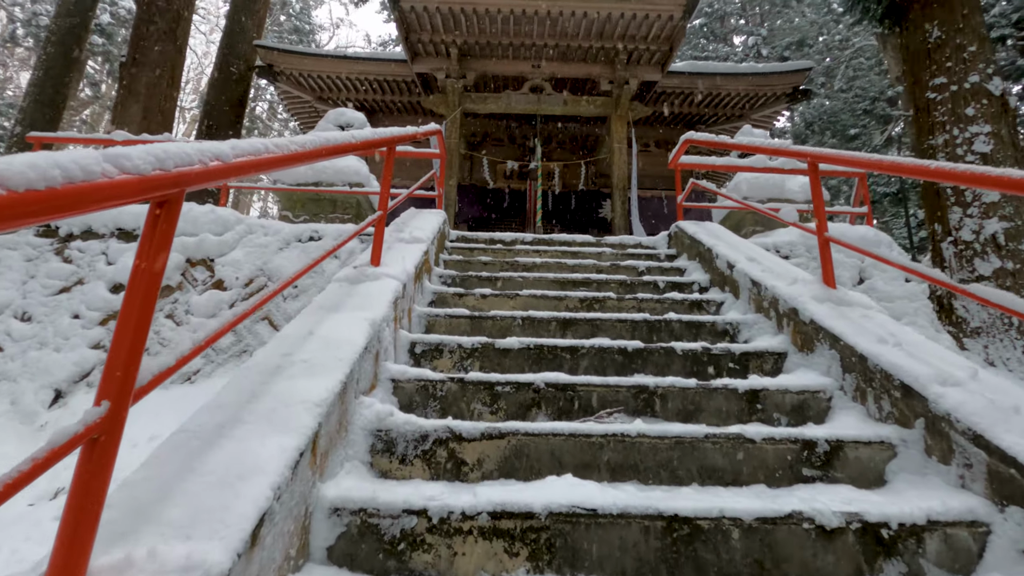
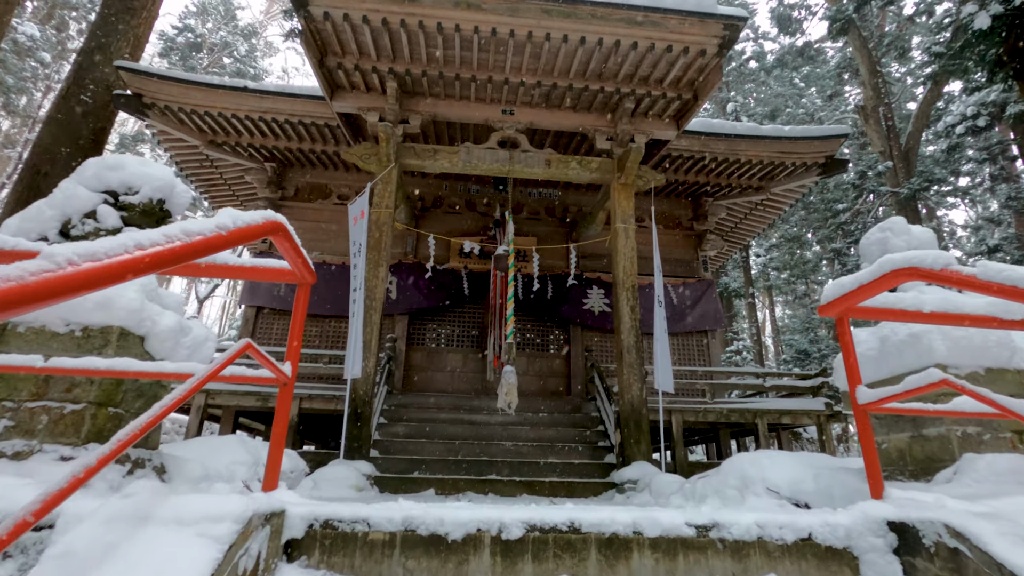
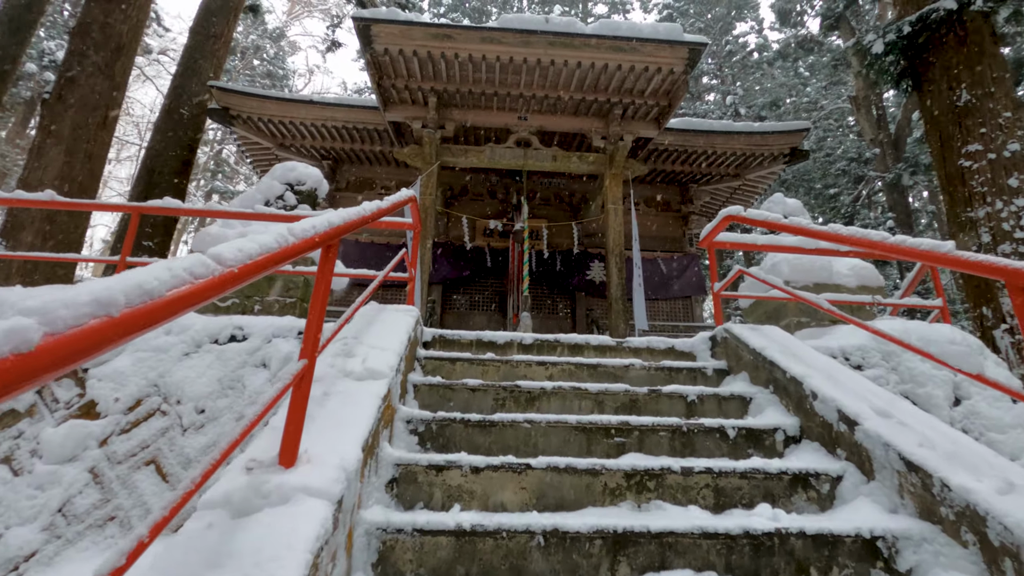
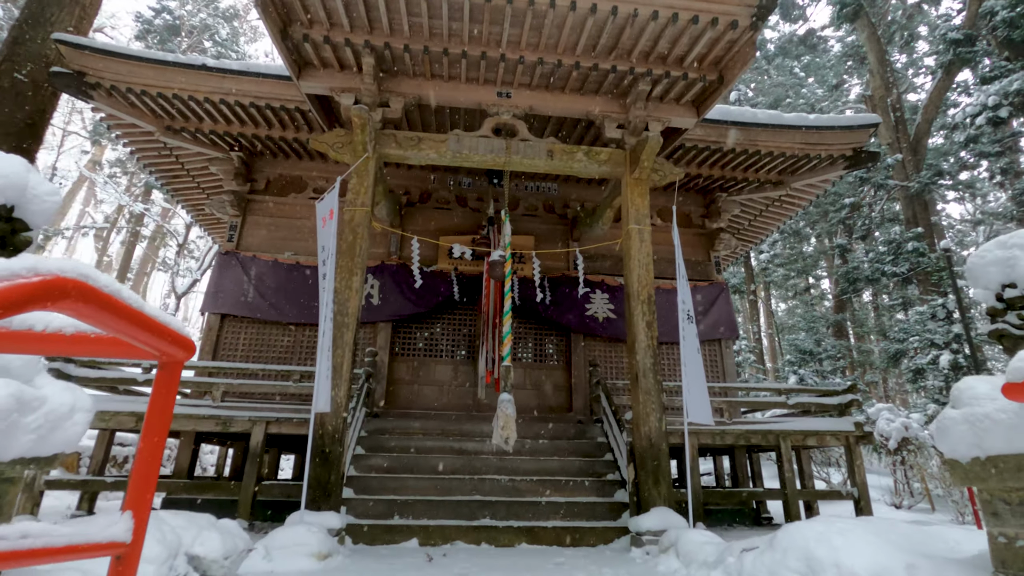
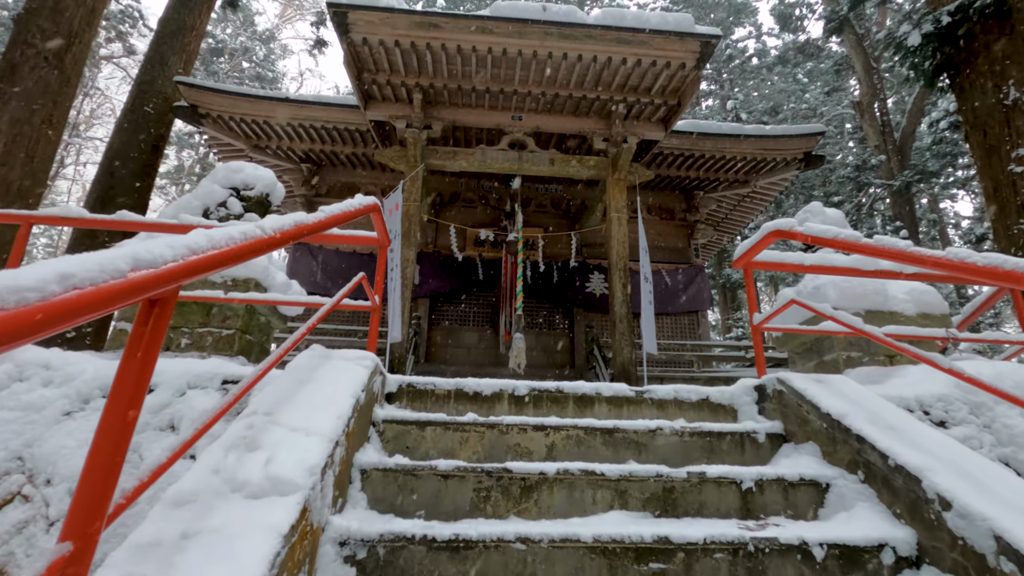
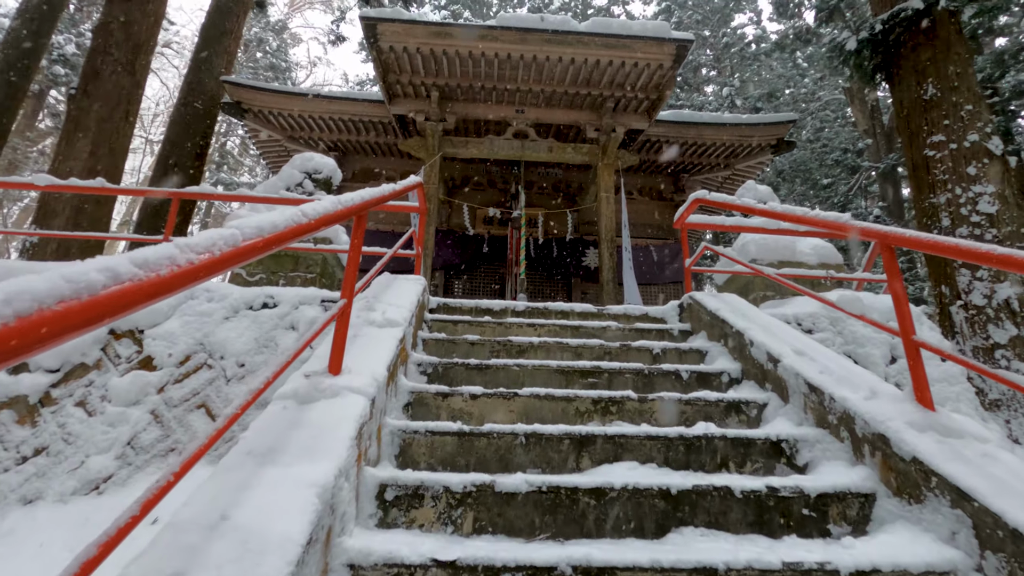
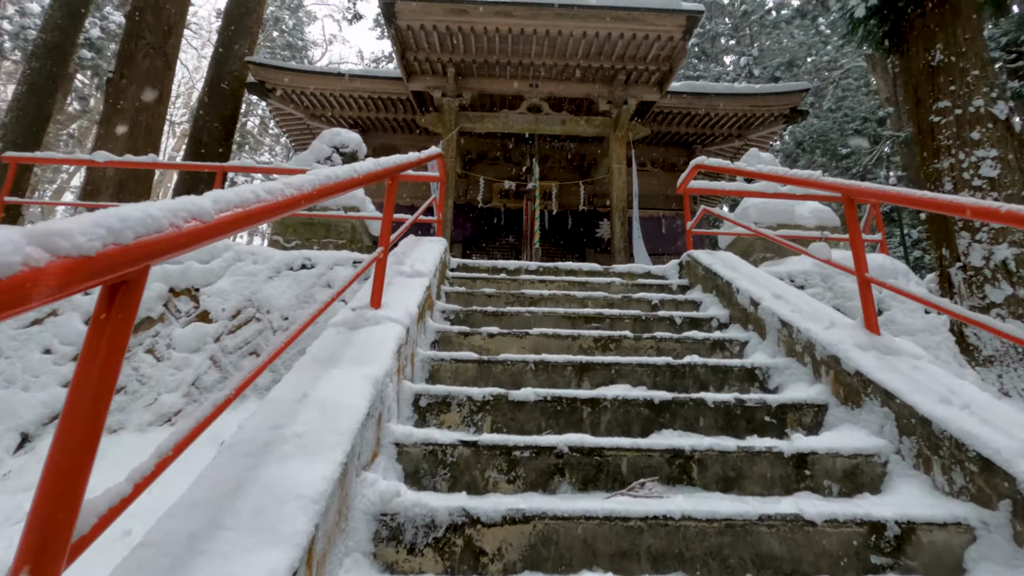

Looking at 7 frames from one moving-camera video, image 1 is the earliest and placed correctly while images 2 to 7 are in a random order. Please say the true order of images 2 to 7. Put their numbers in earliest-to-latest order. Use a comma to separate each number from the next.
7, 6, 3, 5, 2, 4
